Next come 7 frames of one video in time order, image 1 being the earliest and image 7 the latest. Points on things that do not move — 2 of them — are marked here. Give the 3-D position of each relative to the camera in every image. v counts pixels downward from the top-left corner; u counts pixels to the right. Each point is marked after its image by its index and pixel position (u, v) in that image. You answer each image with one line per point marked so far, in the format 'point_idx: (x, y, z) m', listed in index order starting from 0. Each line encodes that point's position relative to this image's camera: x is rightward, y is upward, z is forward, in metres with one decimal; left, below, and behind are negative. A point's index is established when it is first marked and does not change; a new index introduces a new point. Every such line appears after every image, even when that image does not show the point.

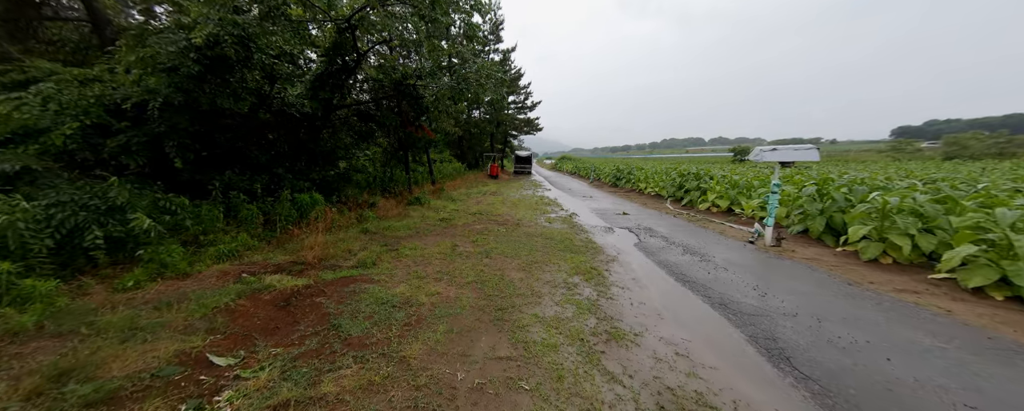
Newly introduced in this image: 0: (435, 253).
0: (-1.0, -0.6, +3.9) m
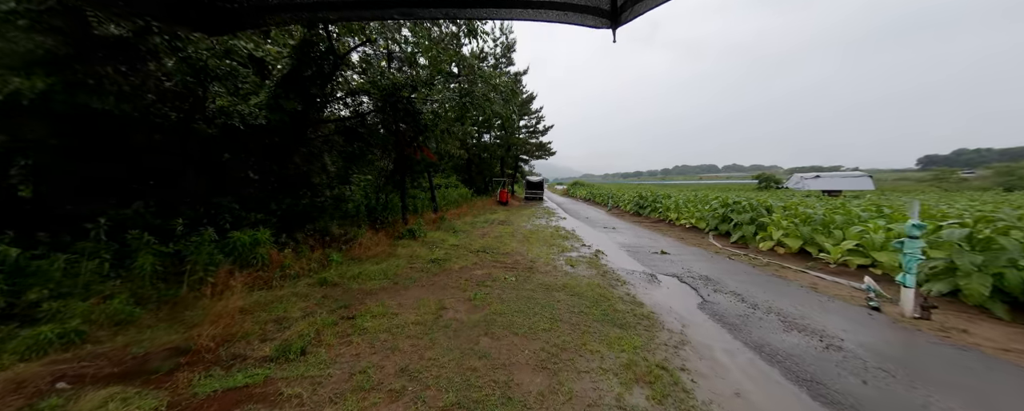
0: (-0.9, -1.0, +2.6) m
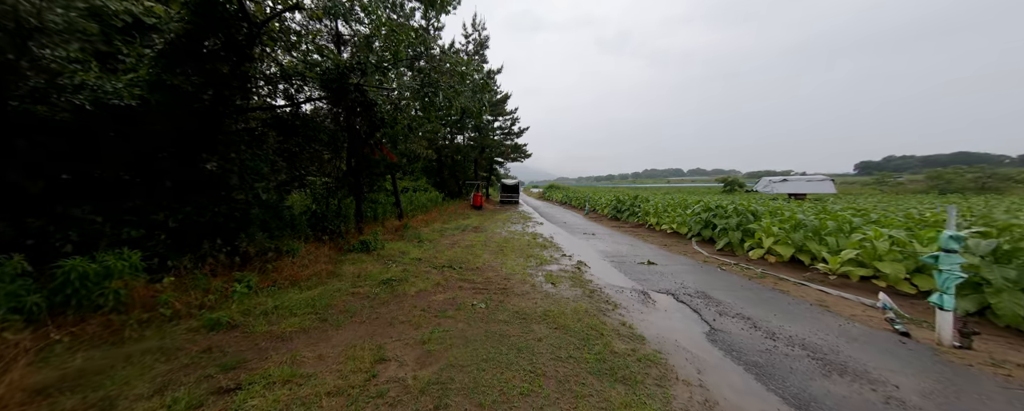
0: (-1.1, -1.1, +1.8) m
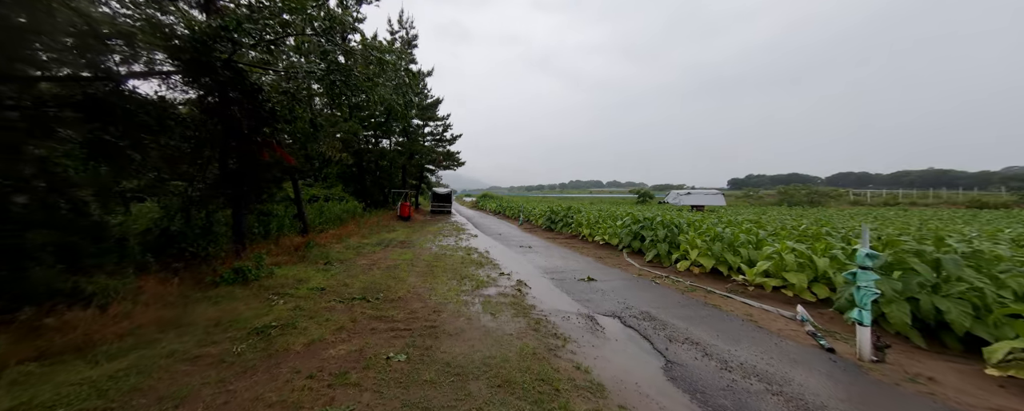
0: (-1.3, -1.2, +0.9) m
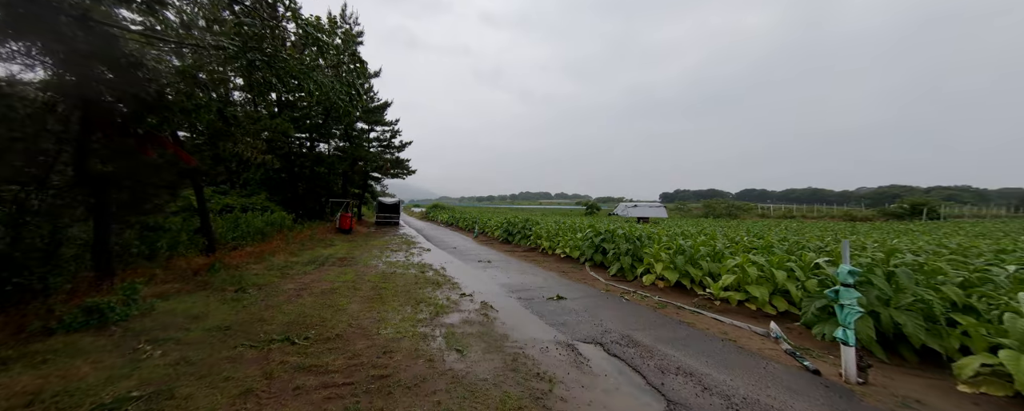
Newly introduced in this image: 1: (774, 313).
0: (-1.1, -1.2, +0.1) m
1: (+3.8, -1.5, +4.5) m
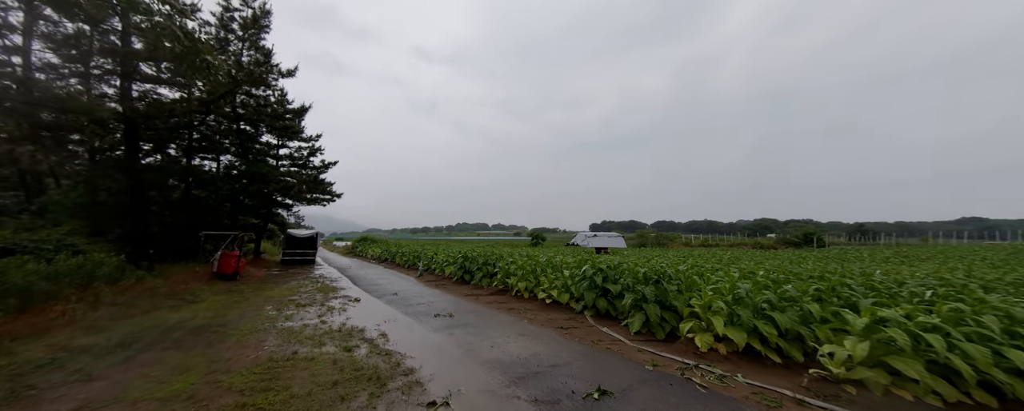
0: (+0.1, -1.0, -2.4) m
1: (+4.0, -1.8, +2.9) m
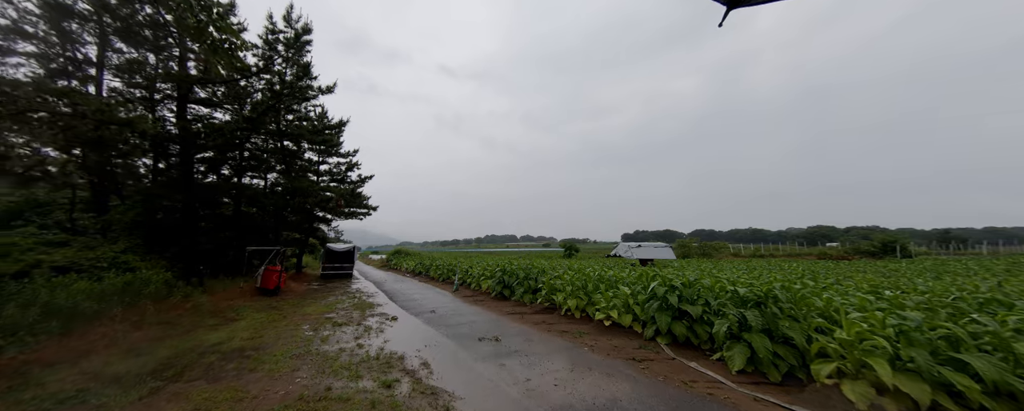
0: (+0.2, -0.8, -3.2) m
1: (+4.6, -1.7, +1.6) m
